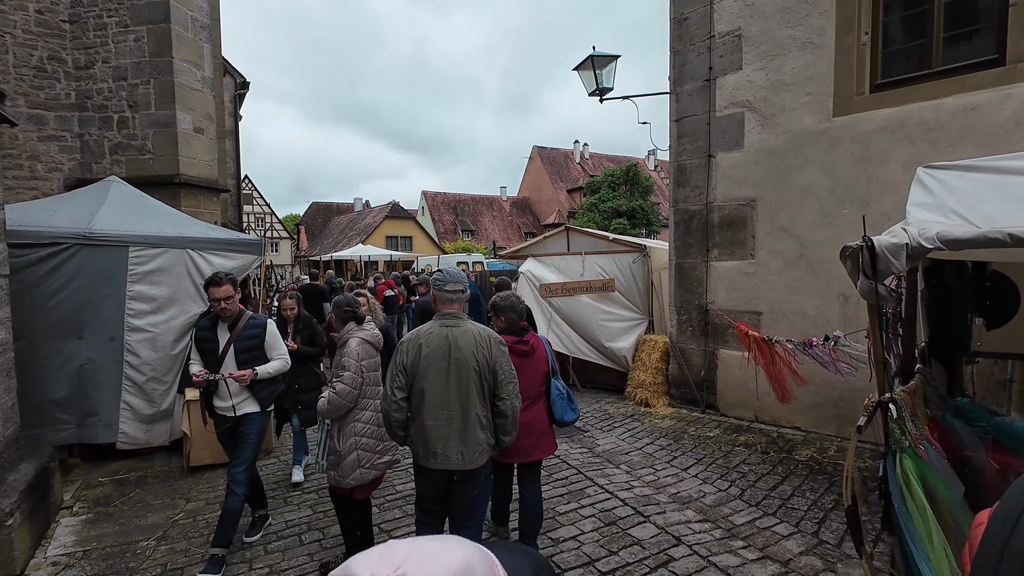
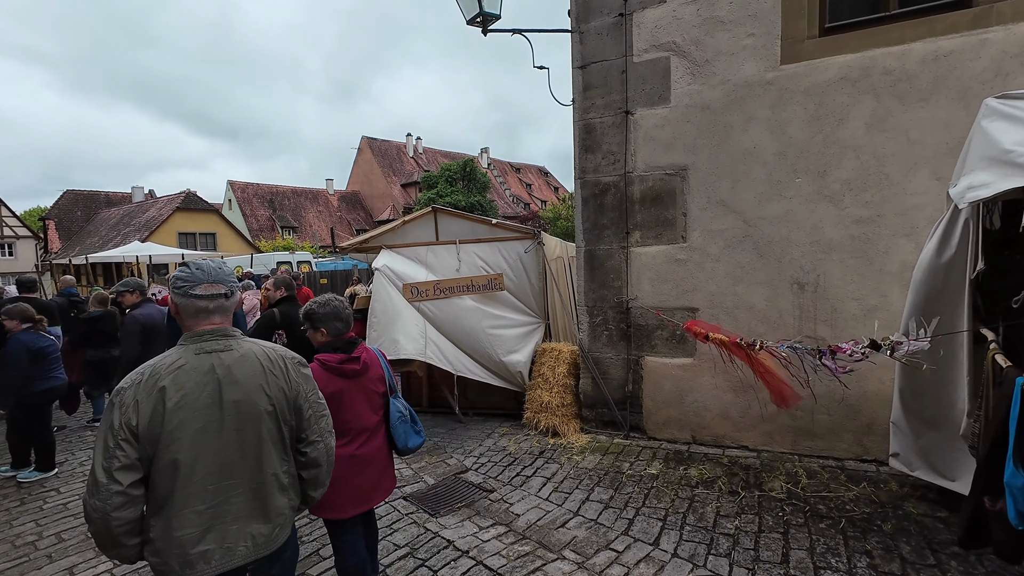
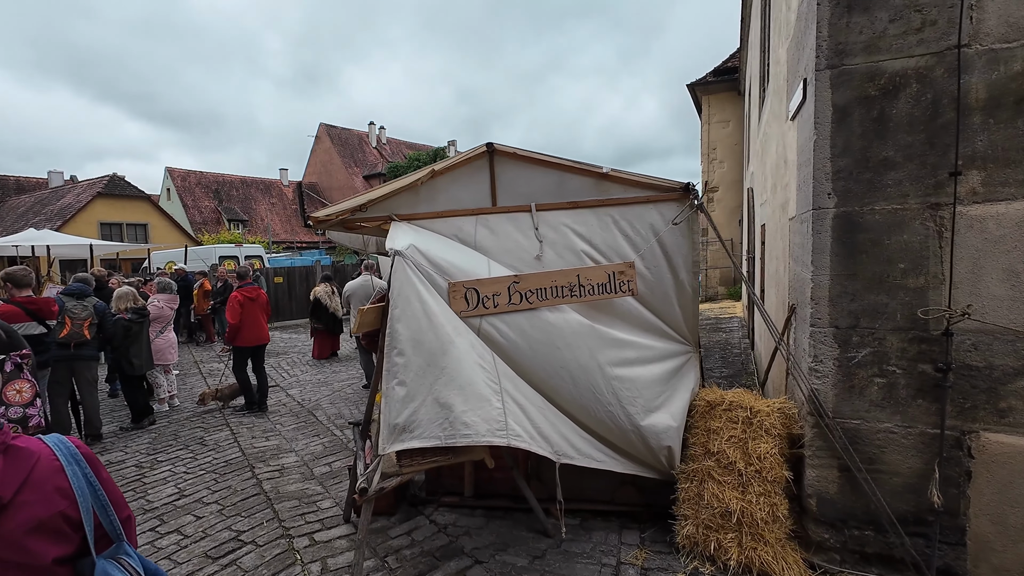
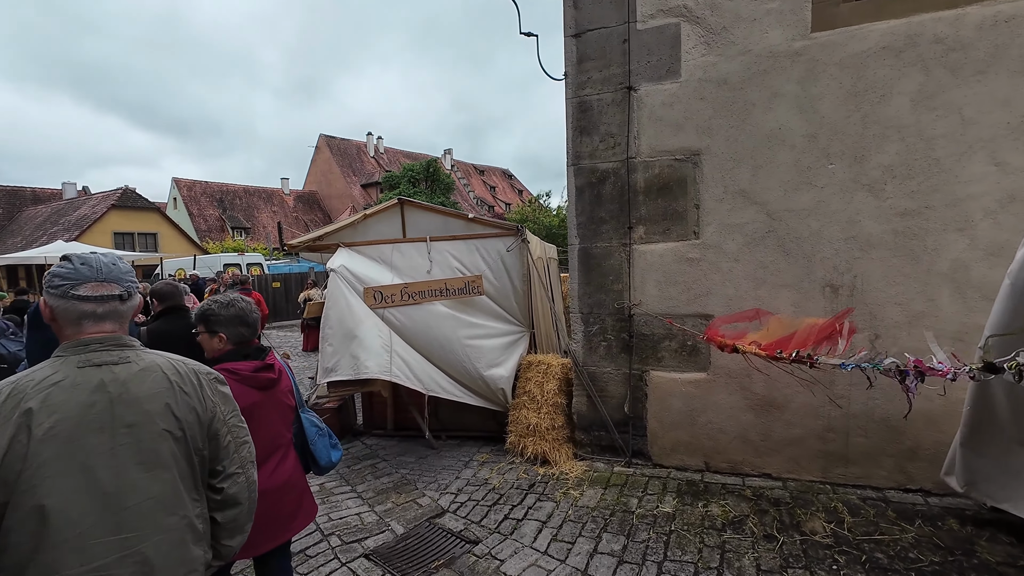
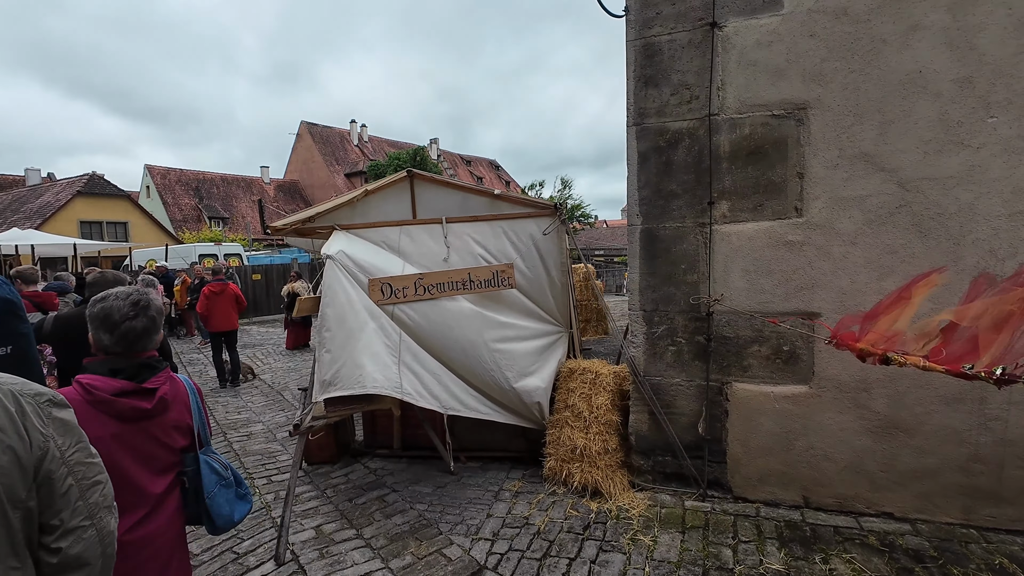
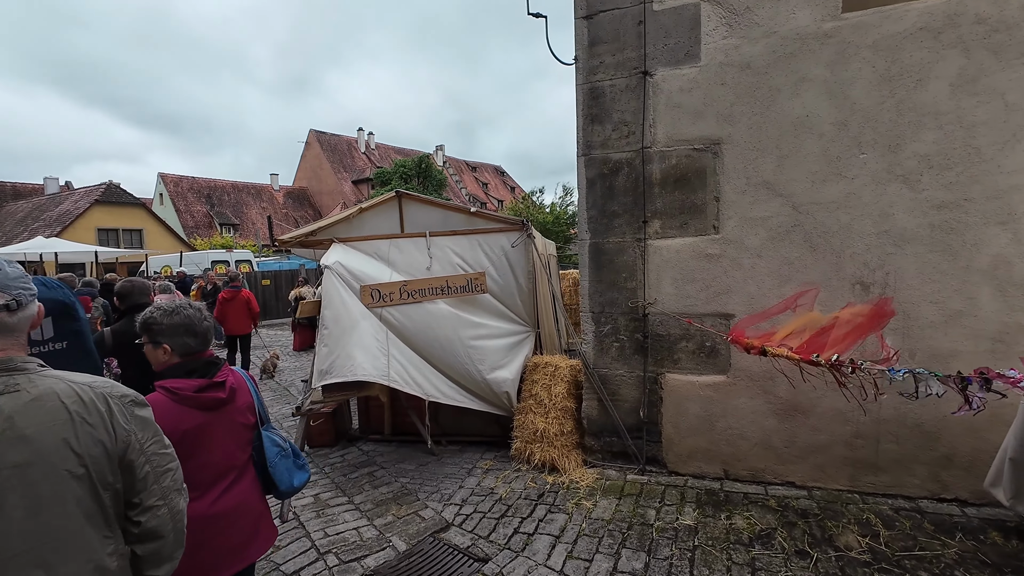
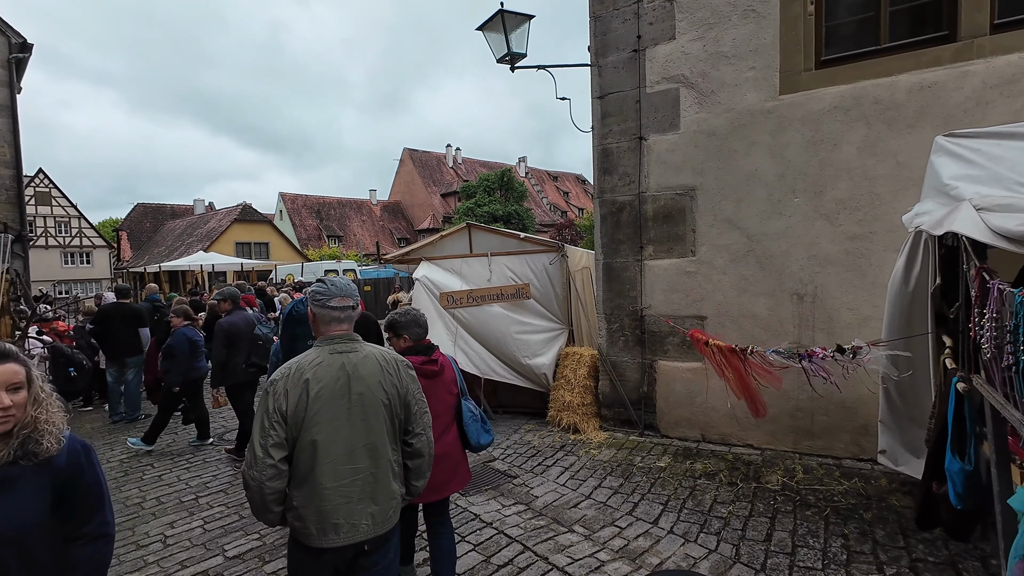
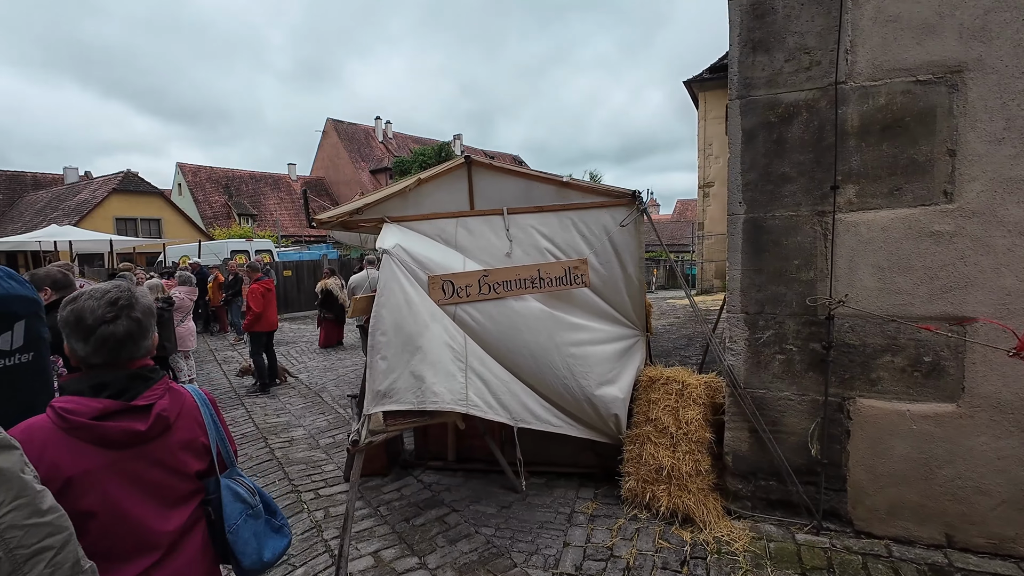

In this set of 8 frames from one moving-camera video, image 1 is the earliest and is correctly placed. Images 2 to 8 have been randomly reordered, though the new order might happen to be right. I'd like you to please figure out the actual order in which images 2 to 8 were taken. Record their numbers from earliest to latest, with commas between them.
7, 2, 4, 6, 5, 8, 3
